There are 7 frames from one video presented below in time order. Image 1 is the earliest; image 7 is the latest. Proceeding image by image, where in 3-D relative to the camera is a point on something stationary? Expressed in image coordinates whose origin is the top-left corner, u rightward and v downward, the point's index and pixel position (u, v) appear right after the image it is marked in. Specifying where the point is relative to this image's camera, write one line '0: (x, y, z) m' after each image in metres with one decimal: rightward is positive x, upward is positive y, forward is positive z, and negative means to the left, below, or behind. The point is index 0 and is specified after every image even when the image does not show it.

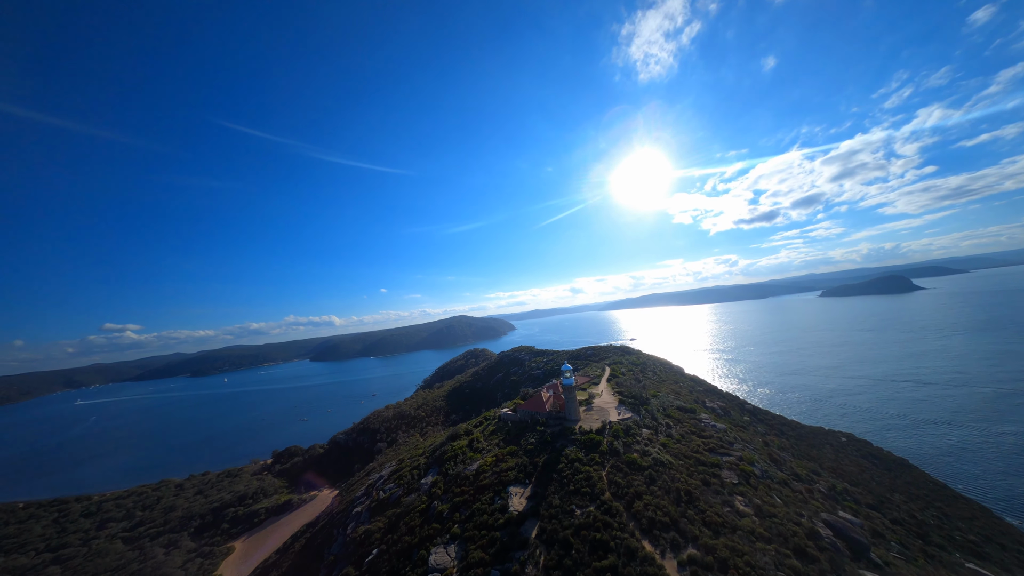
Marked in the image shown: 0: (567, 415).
0: (+2.5, -5.9, +13.9) m
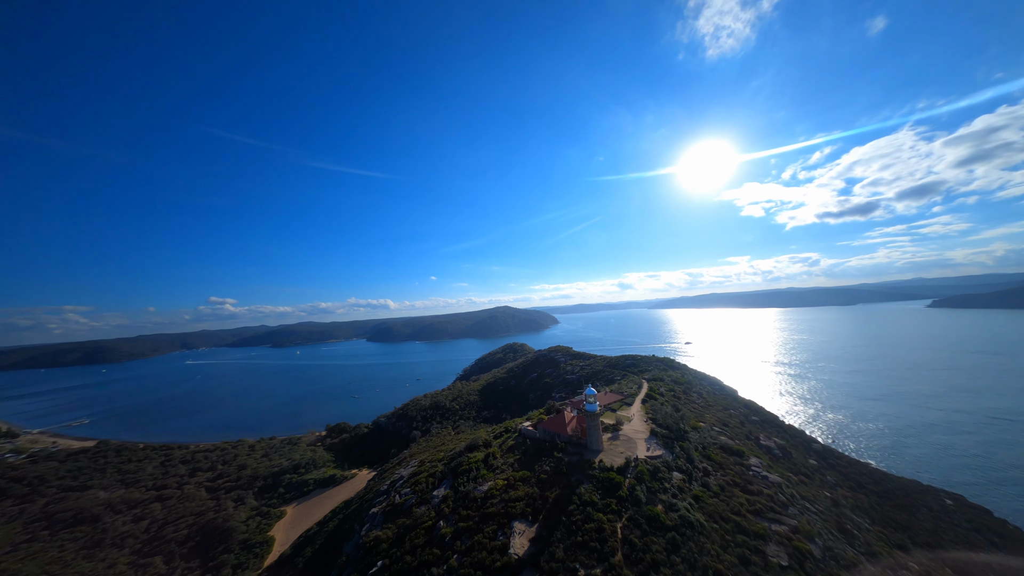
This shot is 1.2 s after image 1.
0: (+3.2, -6.6, +12.8) m
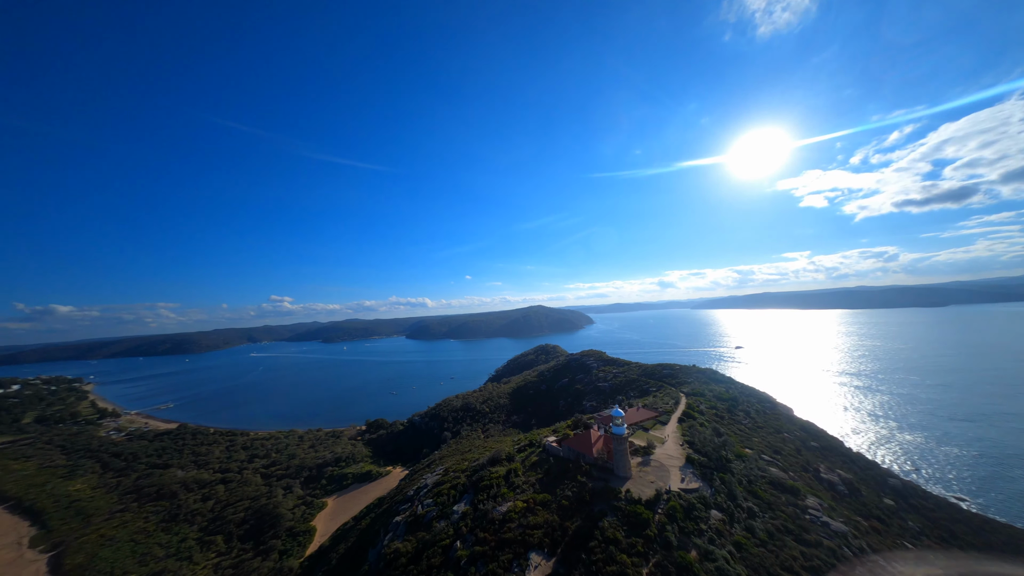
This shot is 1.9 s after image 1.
0: (+4.1, -7.2, +11.9) m
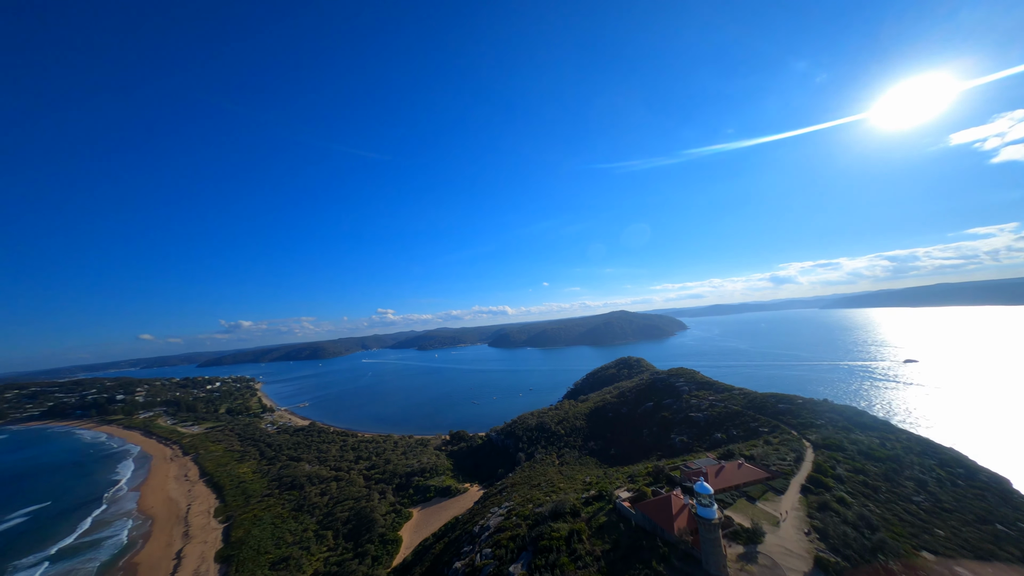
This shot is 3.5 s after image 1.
0: (+6.0, -8.4, +9.3) m
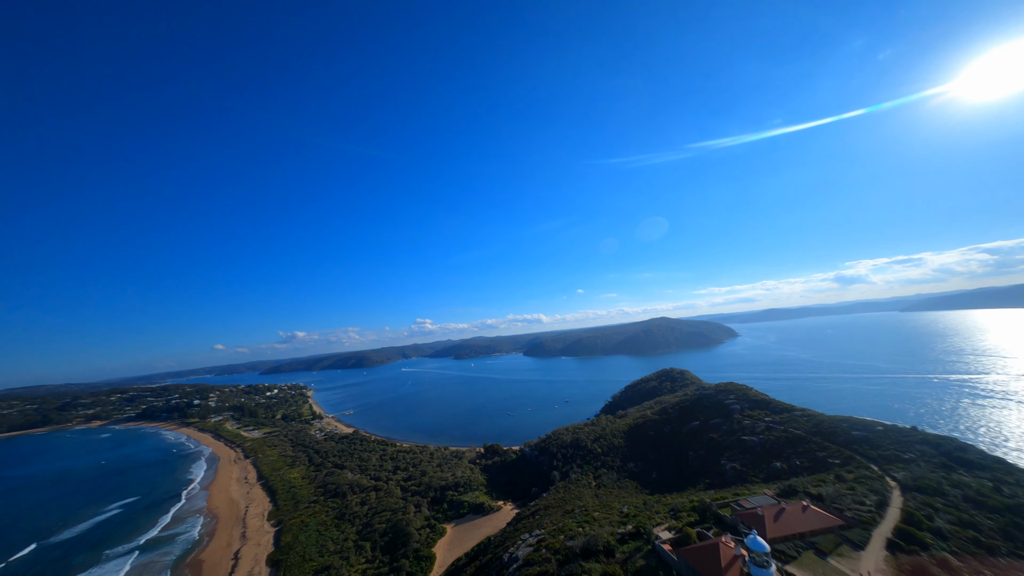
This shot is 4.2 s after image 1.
0: (+6.6, -9.0, +7.9) m
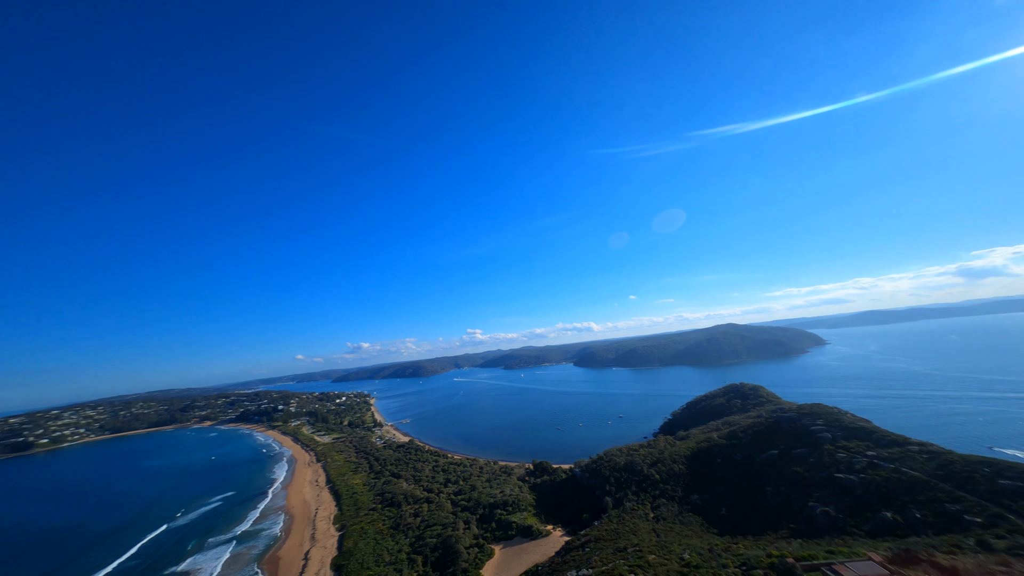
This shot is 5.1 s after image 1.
0: (+7.3, -9.6, +6.0) m
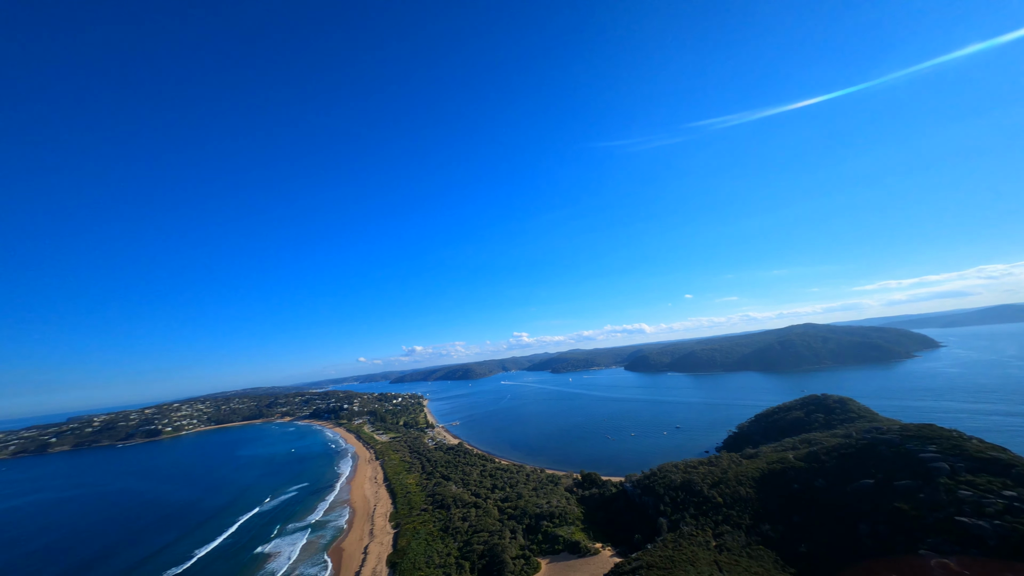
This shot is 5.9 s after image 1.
0: (+7.7, -9.9, +4.5) m
